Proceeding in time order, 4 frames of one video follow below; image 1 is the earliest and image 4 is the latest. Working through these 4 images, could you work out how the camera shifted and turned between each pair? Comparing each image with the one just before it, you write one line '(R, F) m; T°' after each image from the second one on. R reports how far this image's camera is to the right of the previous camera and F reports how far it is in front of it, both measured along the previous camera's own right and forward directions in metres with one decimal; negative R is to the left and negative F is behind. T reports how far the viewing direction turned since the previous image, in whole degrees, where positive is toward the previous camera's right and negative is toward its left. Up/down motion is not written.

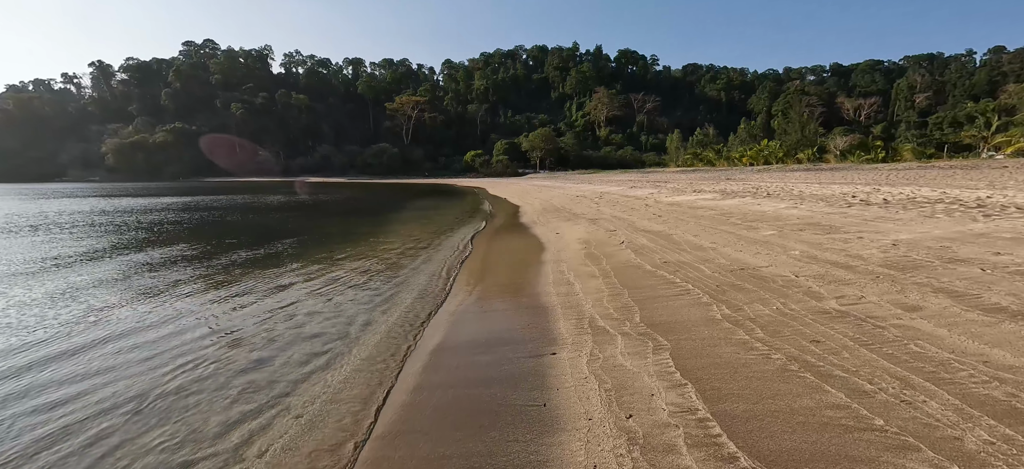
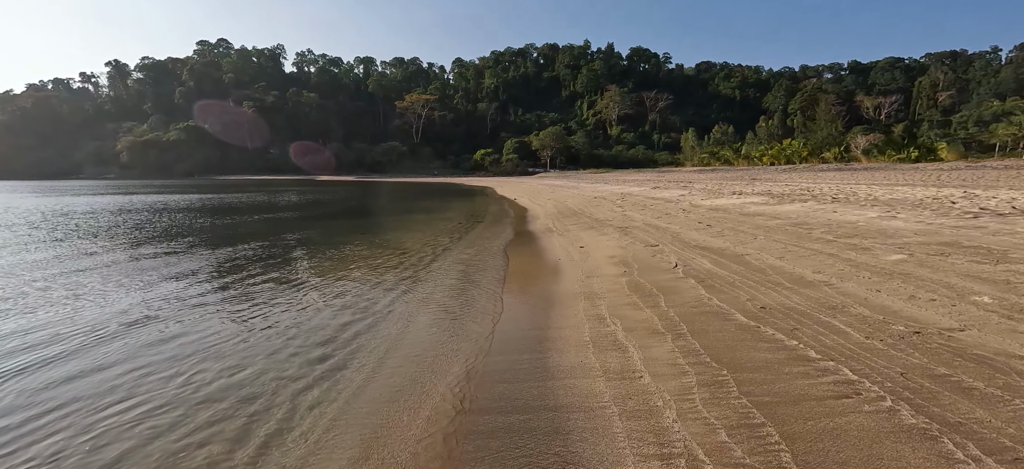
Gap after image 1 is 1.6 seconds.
(-0.1, +2.6) m; -1°
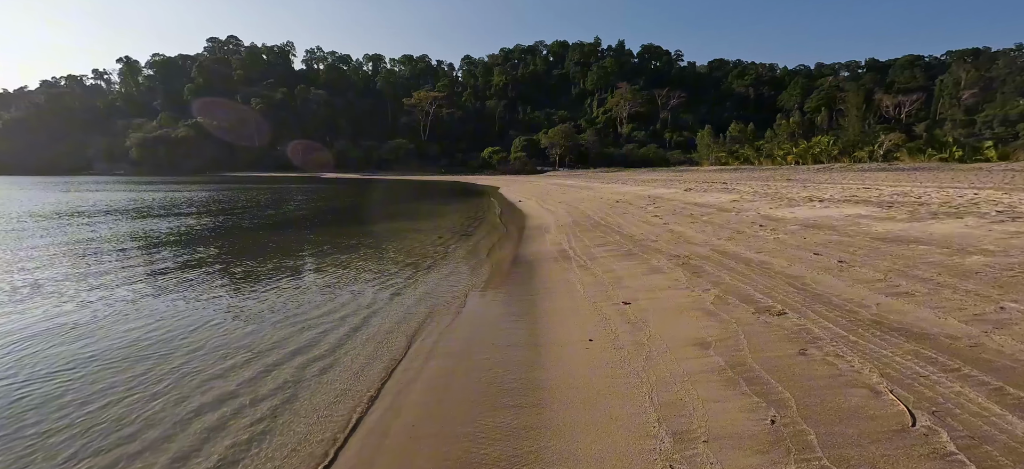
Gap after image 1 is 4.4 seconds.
(+0.2, +4.5) m; -1°
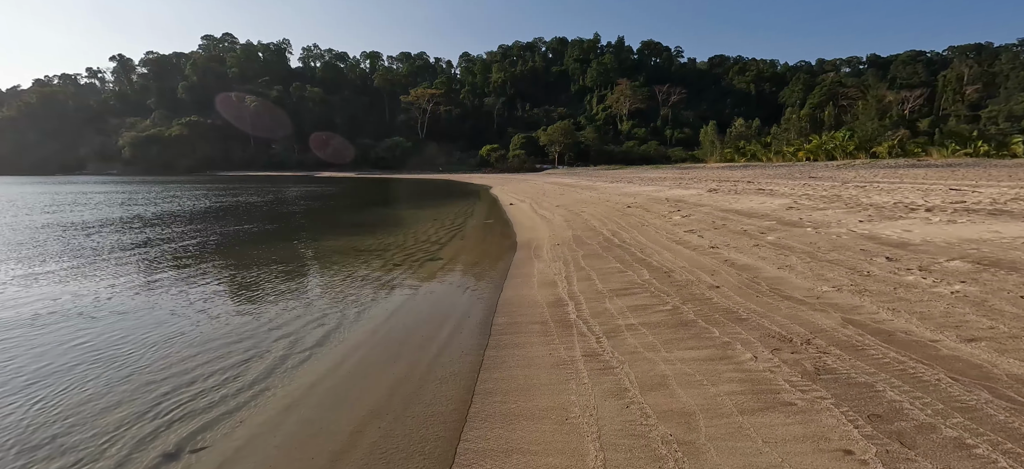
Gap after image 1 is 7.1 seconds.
(+0.5, +4.0) m; 0°
